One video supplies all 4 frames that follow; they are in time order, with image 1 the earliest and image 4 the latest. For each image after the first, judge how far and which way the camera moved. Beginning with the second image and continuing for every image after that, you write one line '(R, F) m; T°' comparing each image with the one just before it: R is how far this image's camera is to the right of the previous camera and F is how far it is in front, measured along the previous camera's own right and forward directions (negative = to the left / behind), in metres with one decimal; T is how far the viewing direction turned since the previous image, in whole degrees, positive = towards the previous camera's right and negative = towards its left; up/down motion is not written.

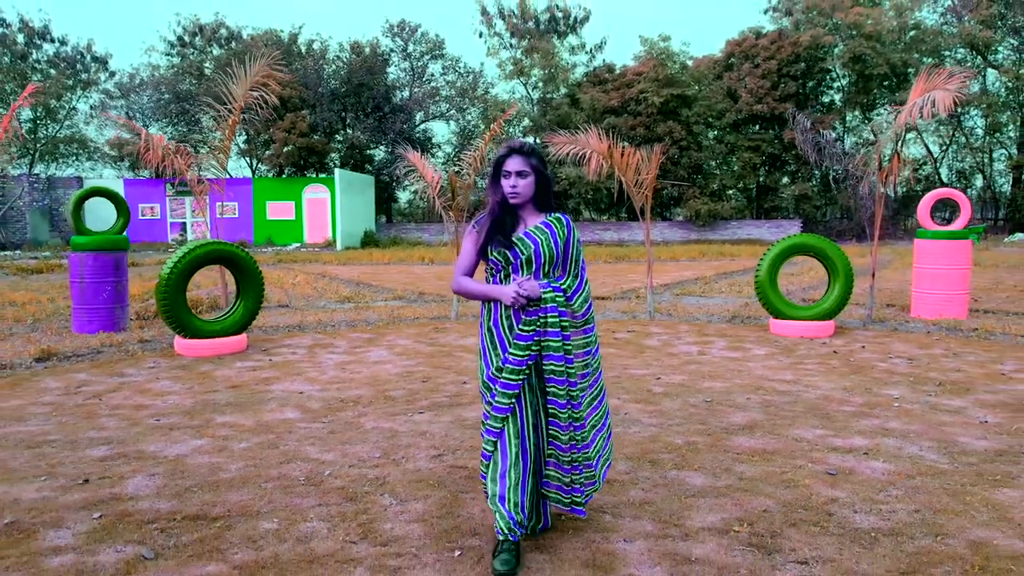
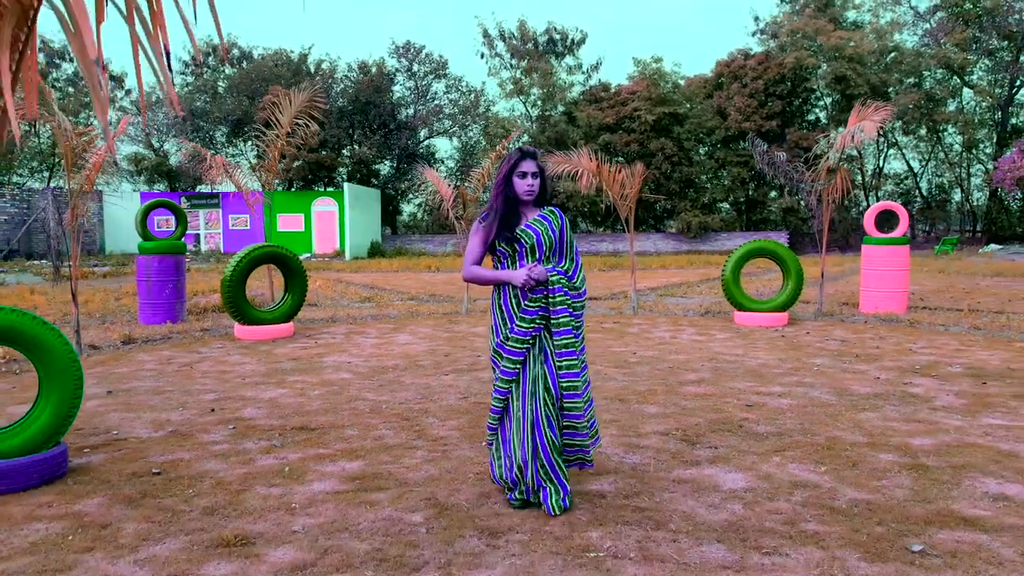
(0.0, -1.2) m; 0°
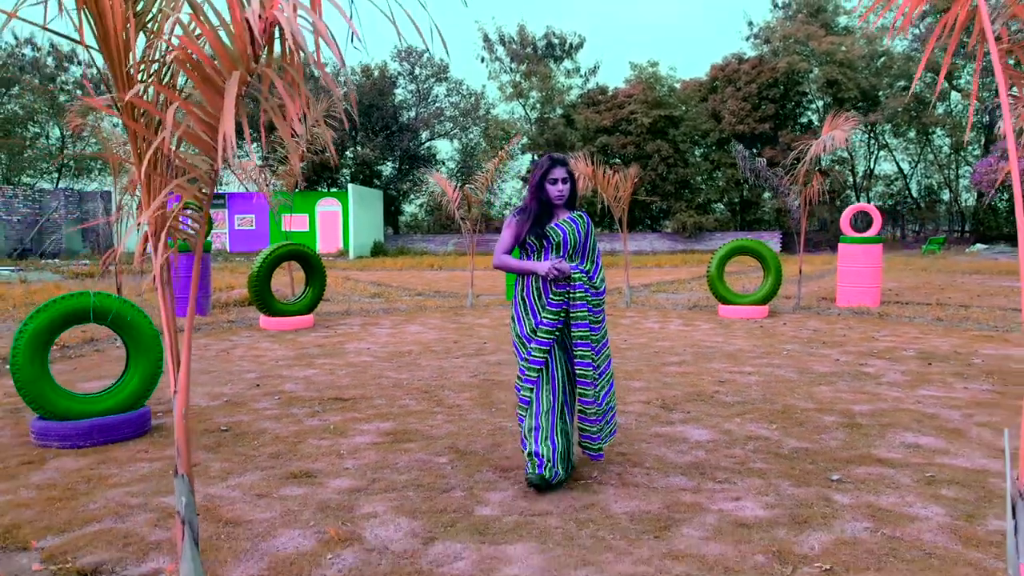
(0.0, -0.6) m; 0°
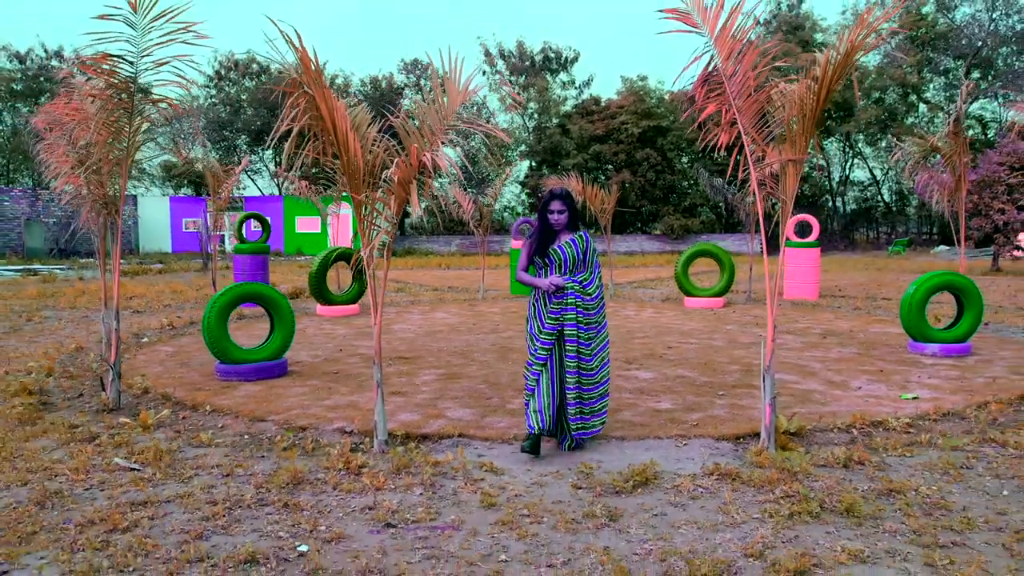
(-0.1, -1.9) m; 0°
